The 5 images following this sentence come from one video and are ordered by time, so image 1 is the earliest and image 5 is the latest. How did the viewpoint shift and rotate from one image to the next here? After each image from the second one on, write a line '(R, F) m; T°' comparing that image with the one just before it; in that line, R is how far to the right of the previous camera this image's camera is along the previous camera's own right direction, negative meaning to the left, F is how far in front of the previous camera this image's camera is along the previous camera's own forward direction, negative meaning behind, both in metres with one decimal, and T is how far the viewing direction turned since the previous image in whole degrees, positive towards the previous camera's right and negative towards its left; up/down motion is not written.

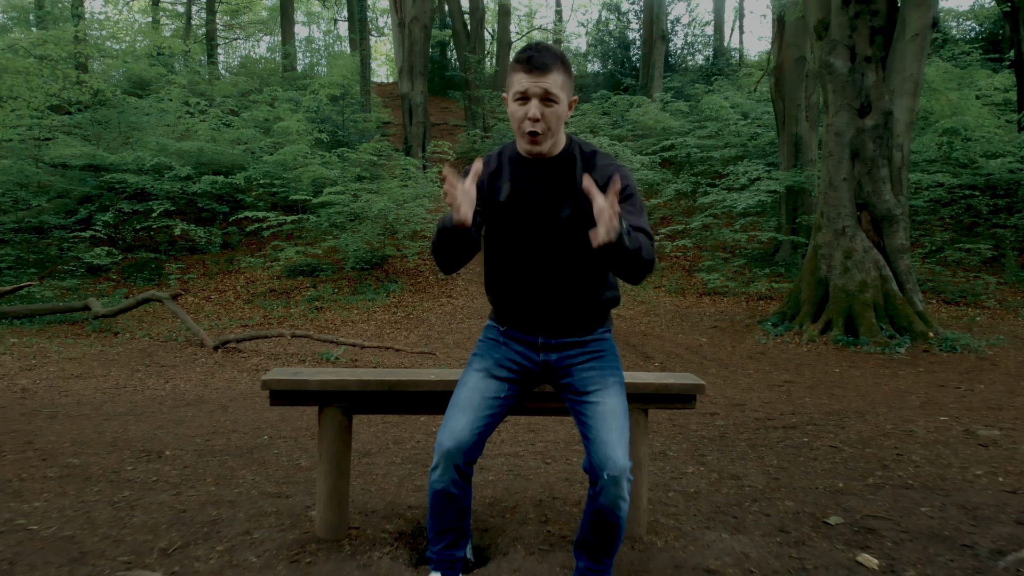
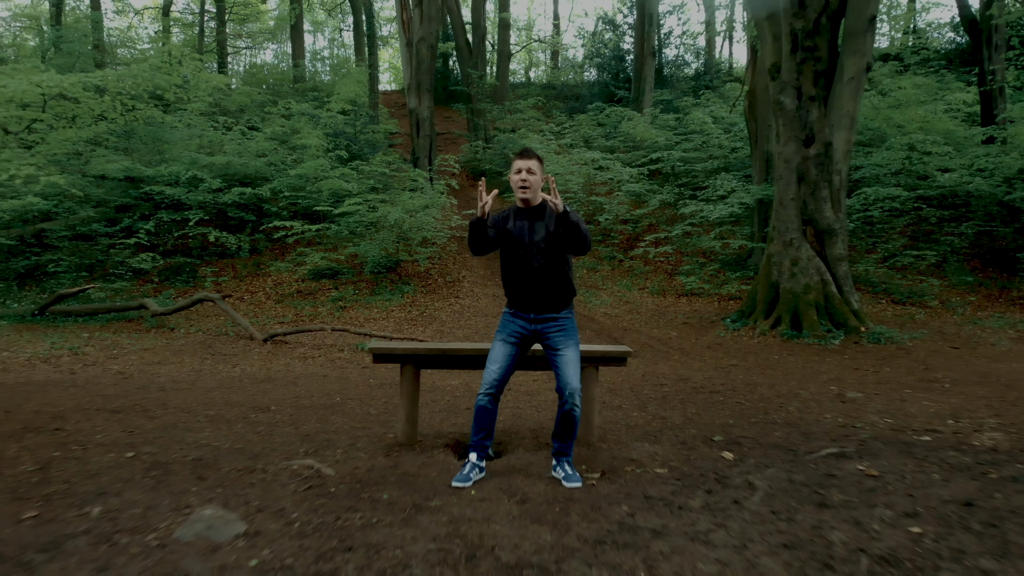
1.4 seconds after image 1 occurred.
(0.0, -1.2) m; 0°
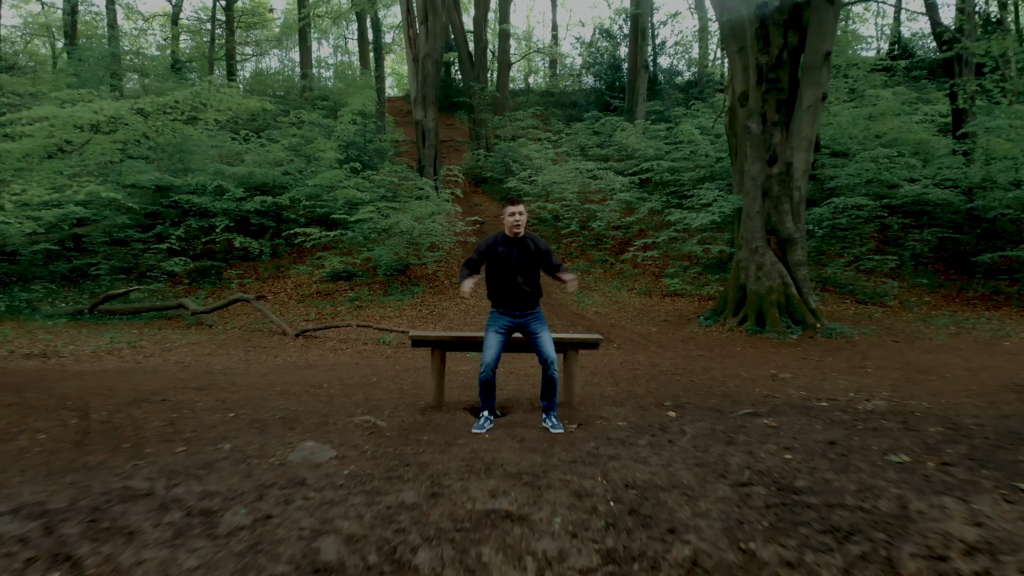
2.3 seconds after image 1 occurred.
(0.0, -1.1) m; 0°
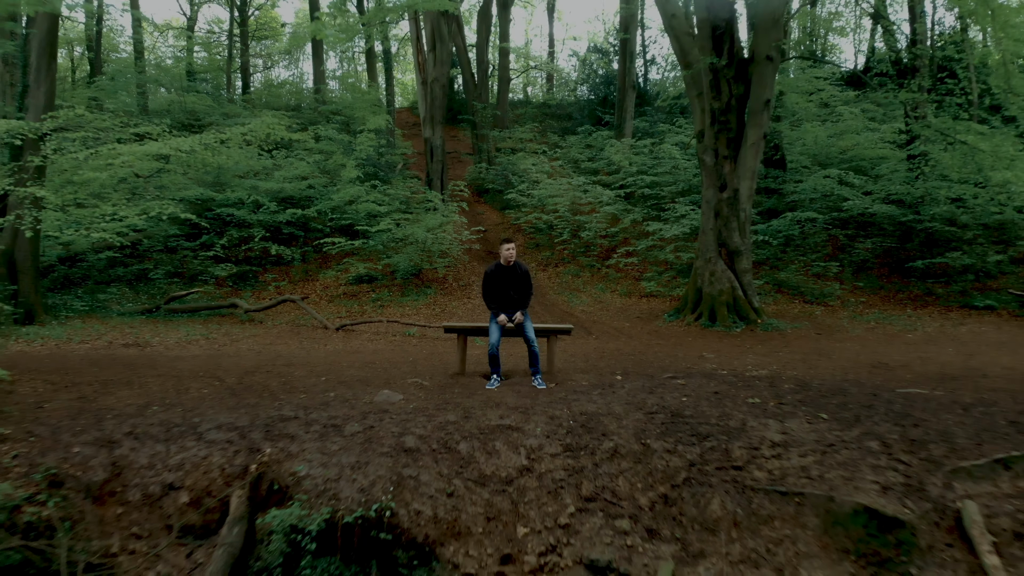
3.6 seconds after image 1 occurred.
(0.0, -2.1) m; 0°
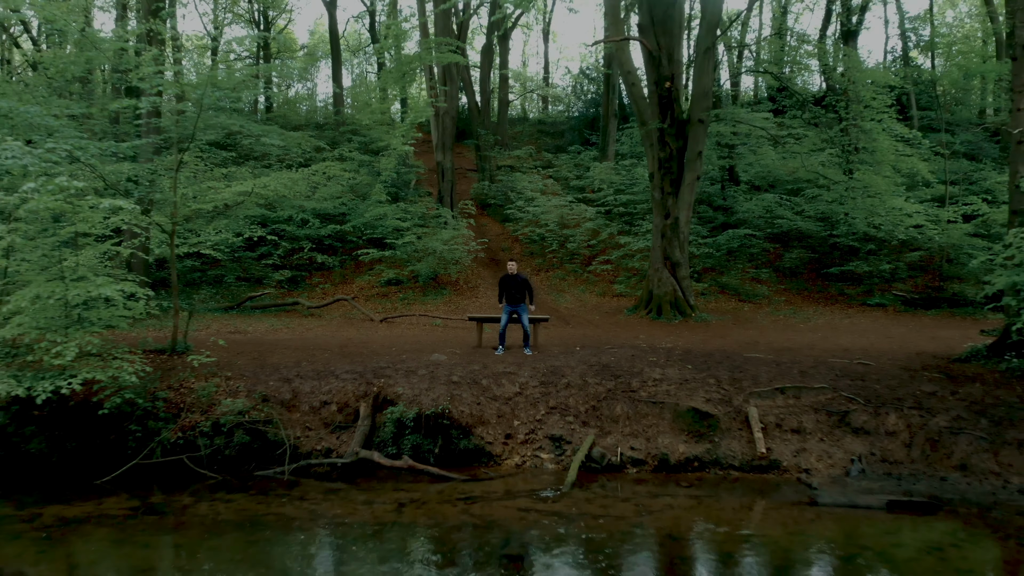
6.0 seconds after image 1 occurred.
(0.0, -3.9) m; 0°
